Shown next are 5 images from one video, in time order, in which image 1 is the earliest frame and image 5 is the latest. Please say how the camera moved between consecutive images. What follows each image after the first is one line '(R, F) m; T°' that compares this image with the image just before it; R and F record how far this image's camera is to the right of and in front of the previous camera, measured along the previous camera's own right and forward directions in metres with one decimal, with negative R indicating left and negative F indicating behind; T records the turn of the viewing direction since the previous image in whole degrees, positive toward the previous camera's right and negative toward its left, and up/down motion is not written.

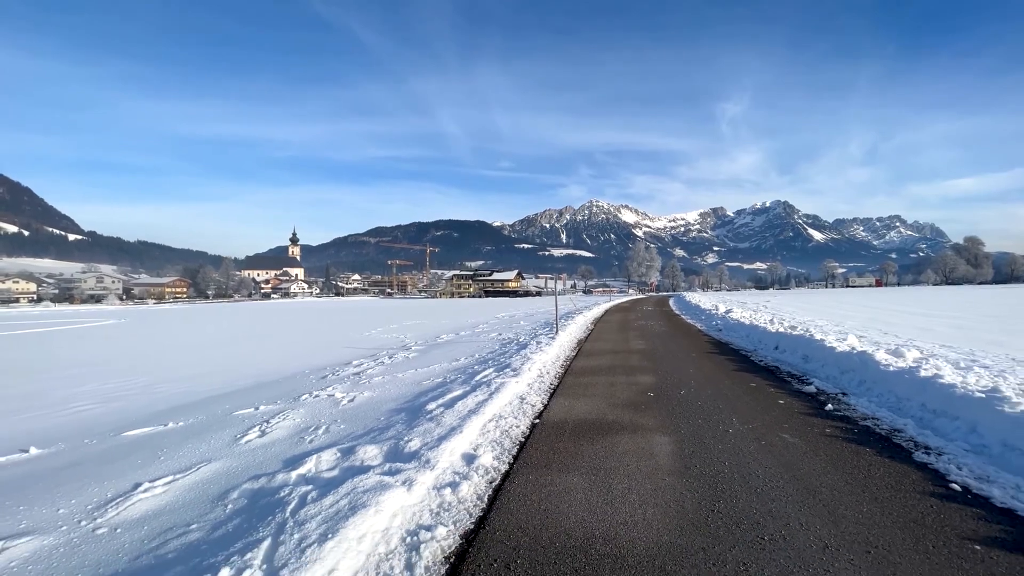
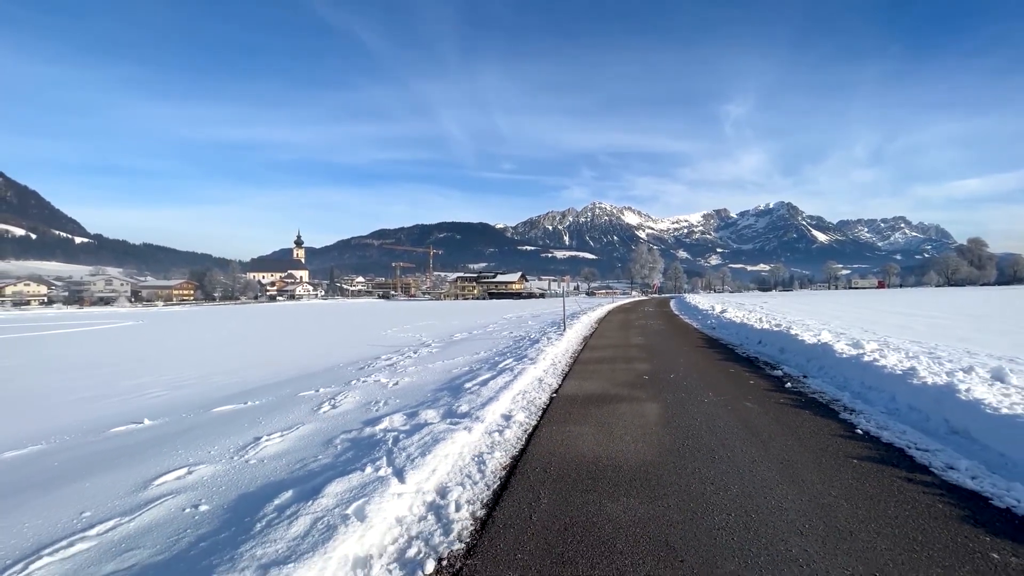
(-0.3, -1.6) m; 0°
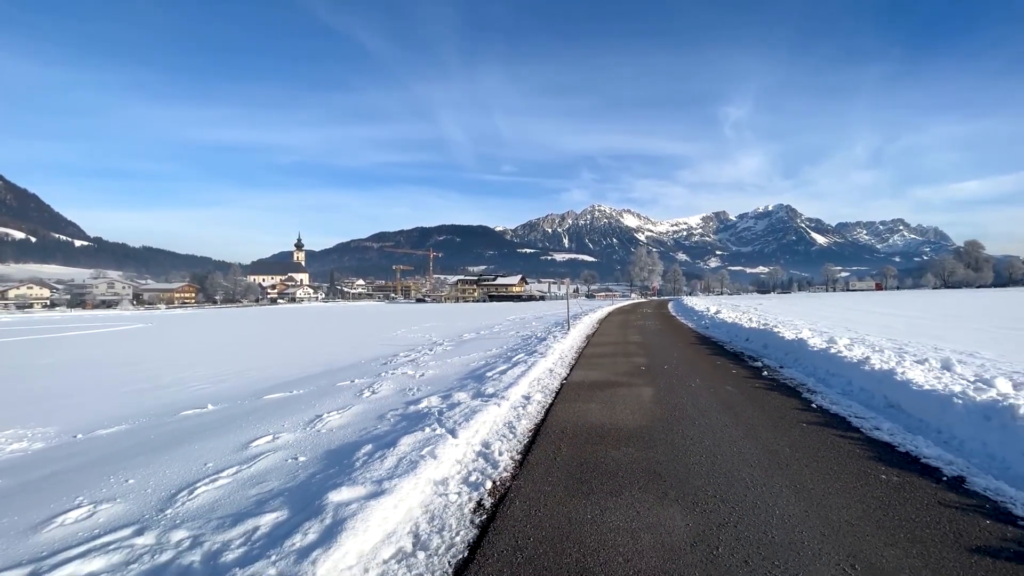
(-0.3, -1.3) m; 0°
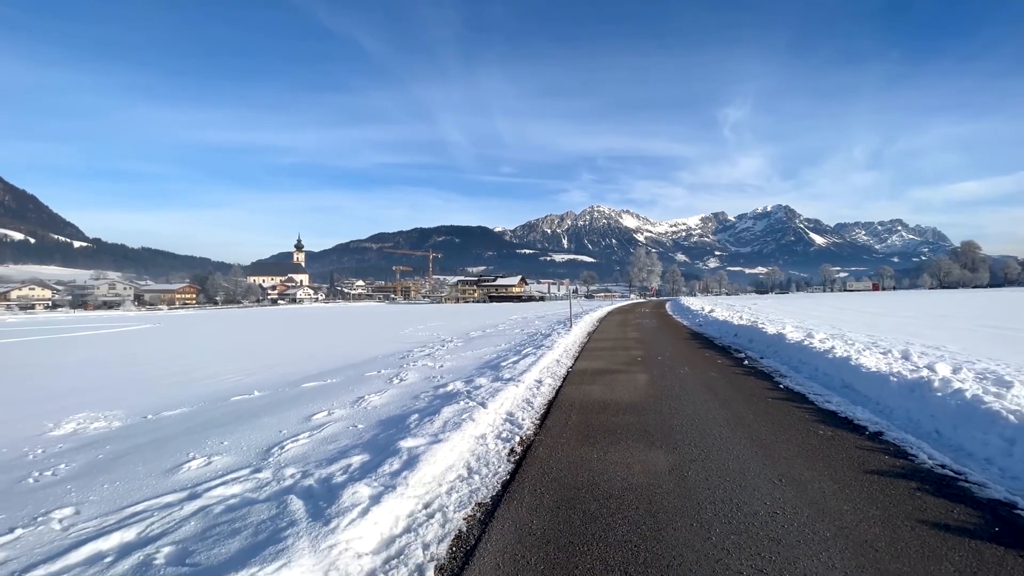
(-0.3, -1.3) m; 0°
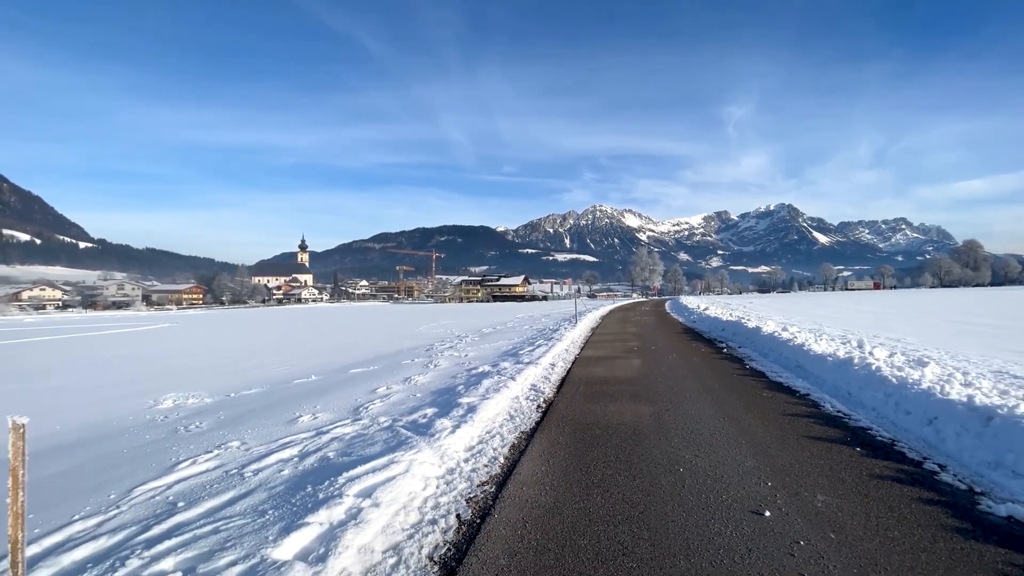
(-0.3, -2.0) m; 0°
